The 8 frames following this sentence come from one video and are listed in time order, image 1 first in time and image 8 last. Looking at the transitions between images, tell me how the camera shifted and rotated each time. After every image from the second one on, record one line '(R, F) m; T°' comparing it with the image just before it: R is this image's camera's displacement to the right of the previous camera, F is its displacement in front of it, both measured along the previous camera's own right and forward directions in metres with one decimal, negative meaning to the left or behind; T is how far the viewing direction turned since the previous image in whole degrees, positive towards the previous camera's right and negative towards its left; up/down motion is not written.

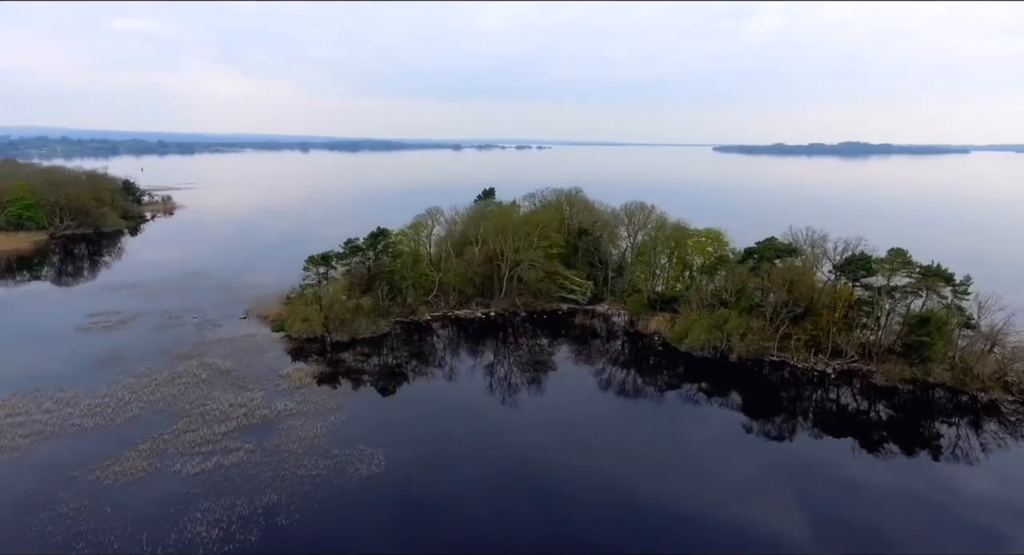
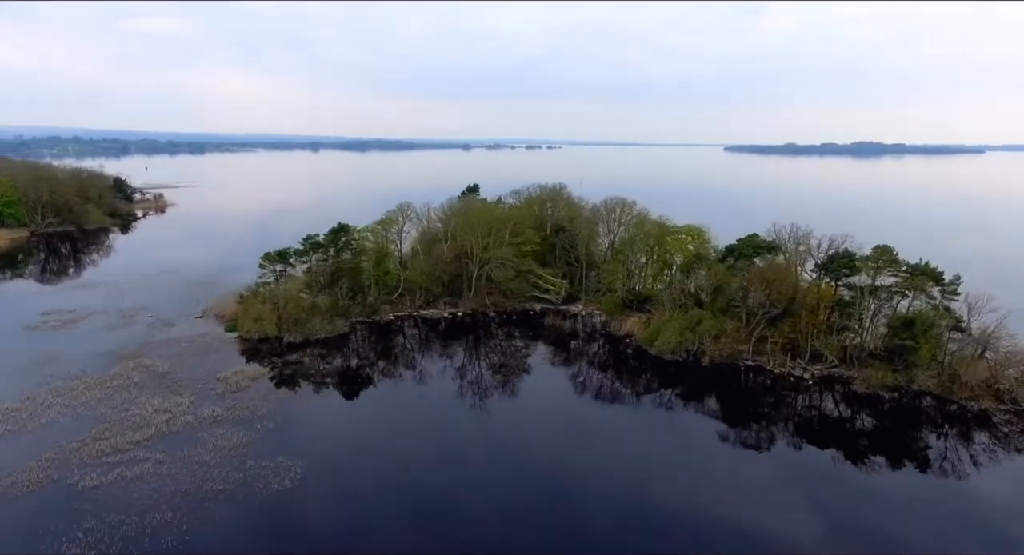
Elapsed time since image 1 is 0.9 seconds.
(+2.7, +2.1) m; -1°
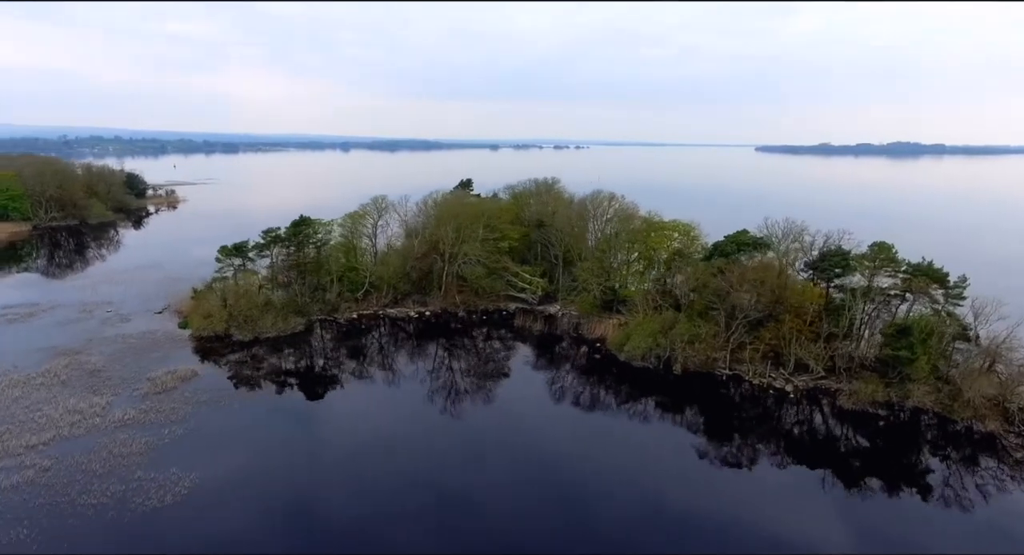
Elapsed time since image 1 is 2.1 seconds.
(+3.5, +2.6) m; -3°
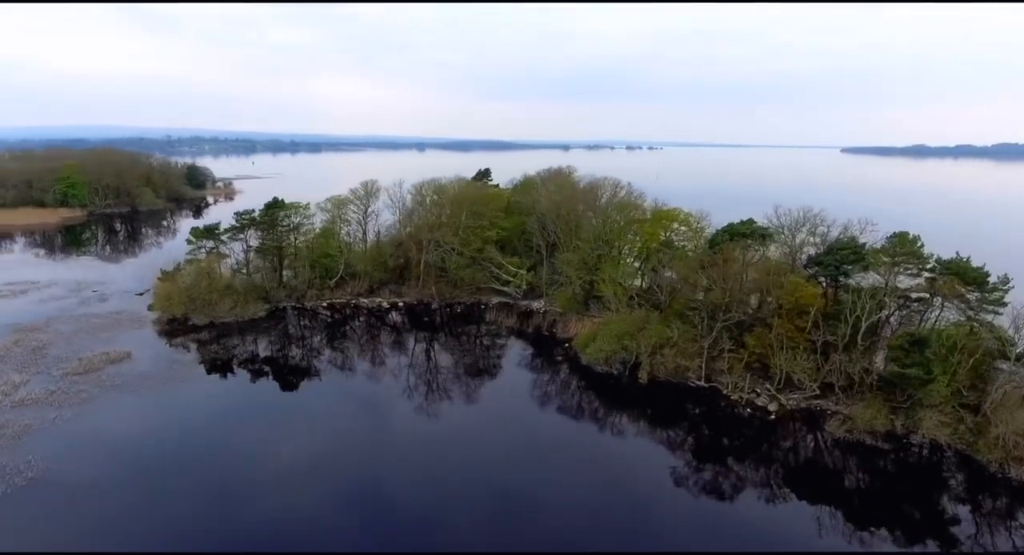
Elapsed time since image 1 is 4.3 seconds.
(+5.2, +3.6) m; -7°
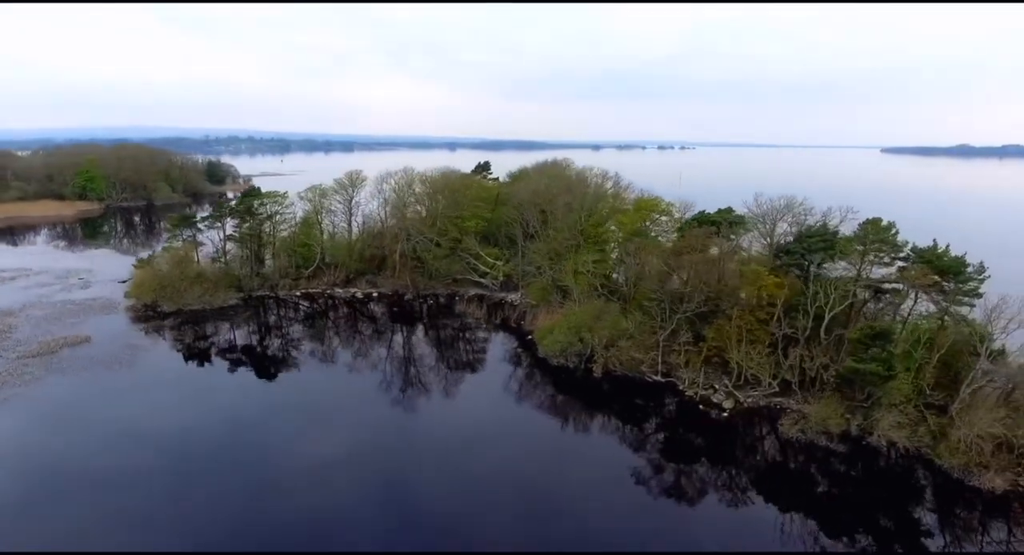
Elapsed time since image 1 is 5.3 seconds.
(+3.1, +1.1) m; -3°
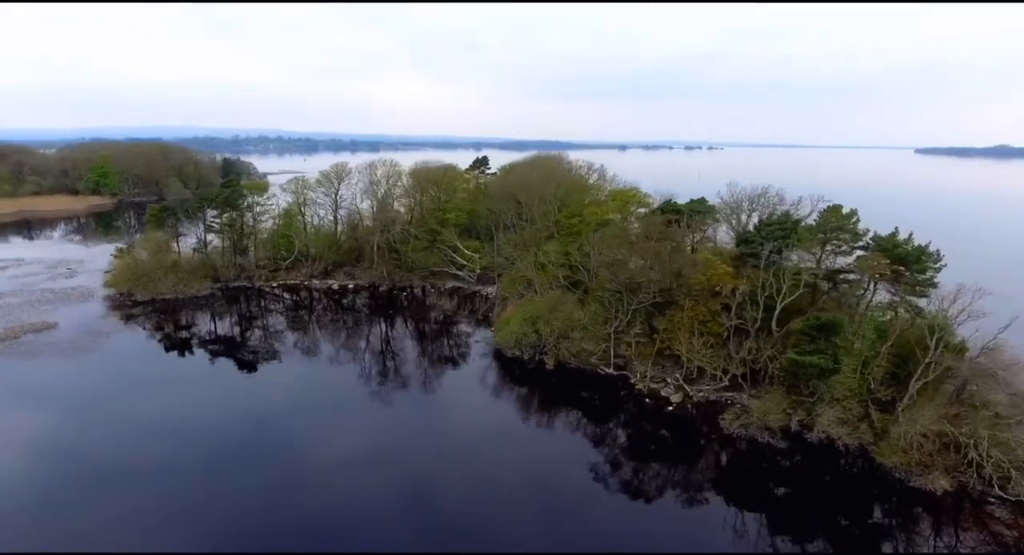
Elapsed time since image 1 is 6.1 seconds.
(+2.7, +0.6) m; -2°
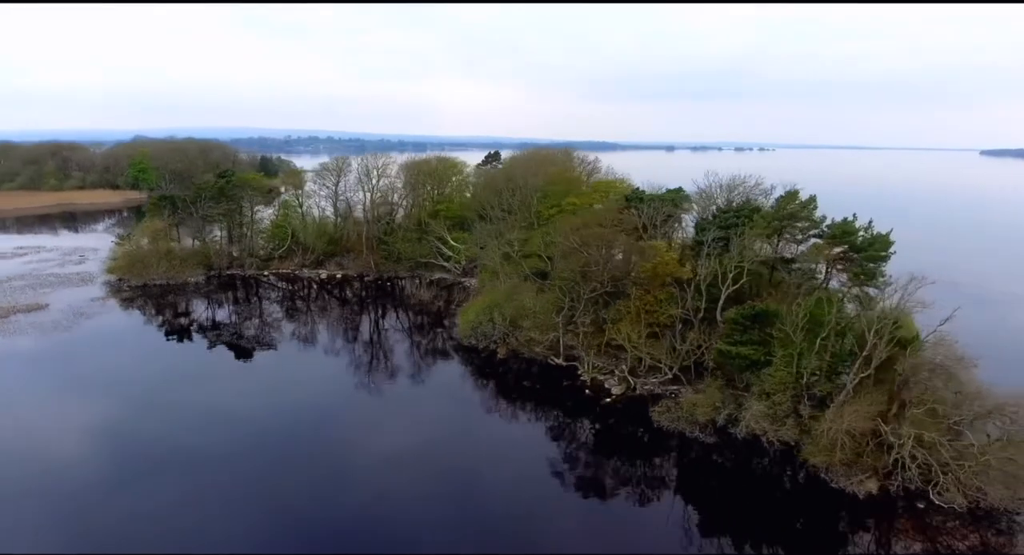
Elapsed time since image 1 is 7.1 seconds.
(+3.3, +0.5) m; -4°
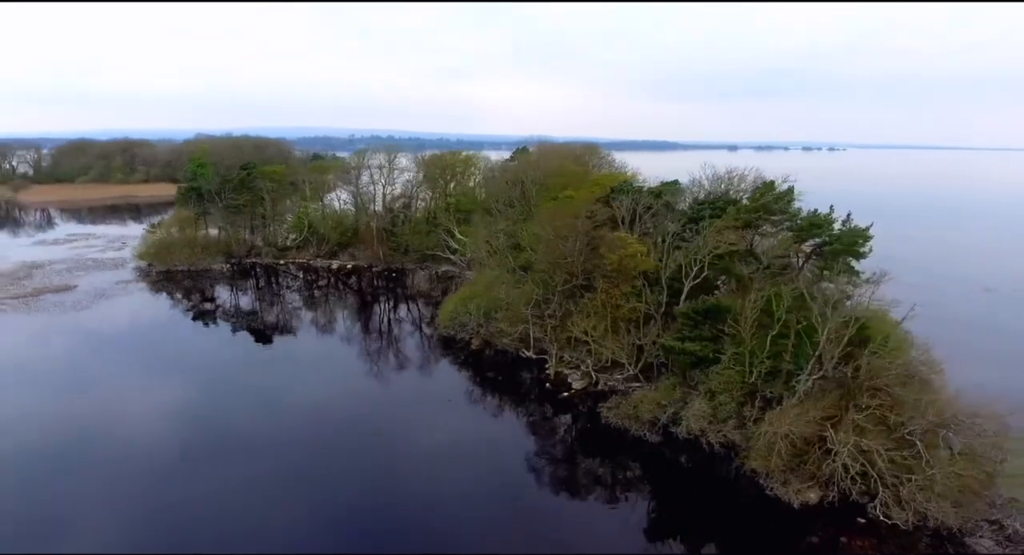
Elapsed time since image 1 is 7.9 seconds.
(+2.9, +0.4) m; -5°
